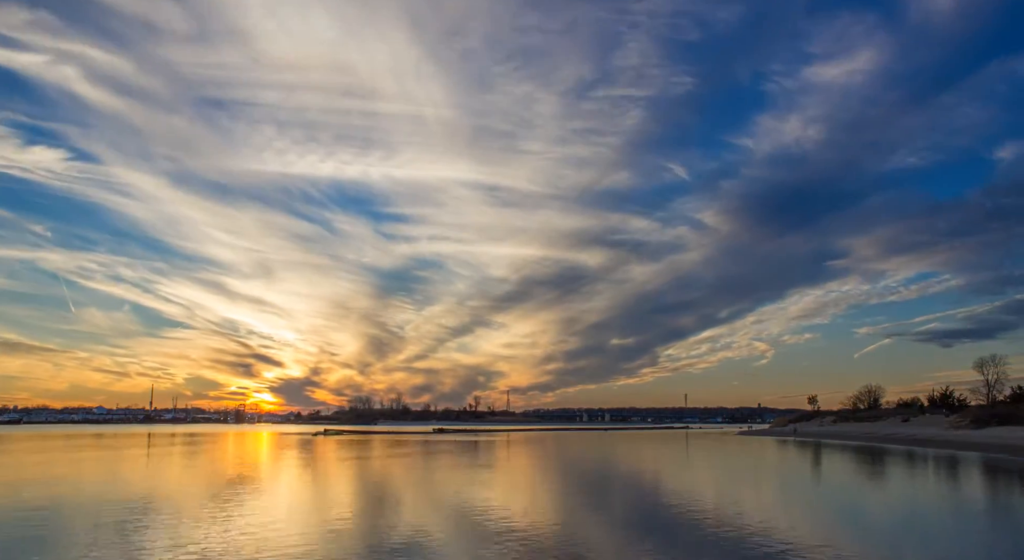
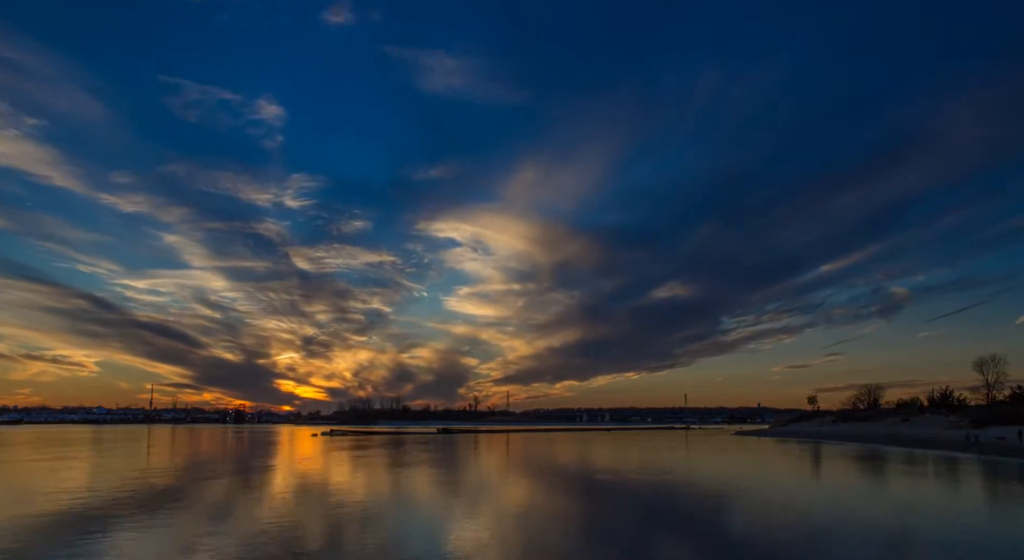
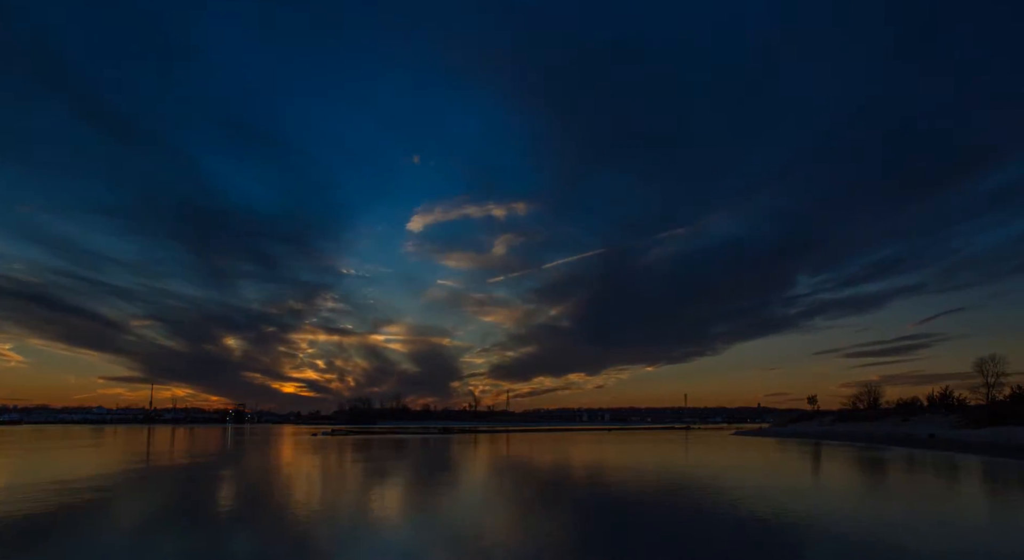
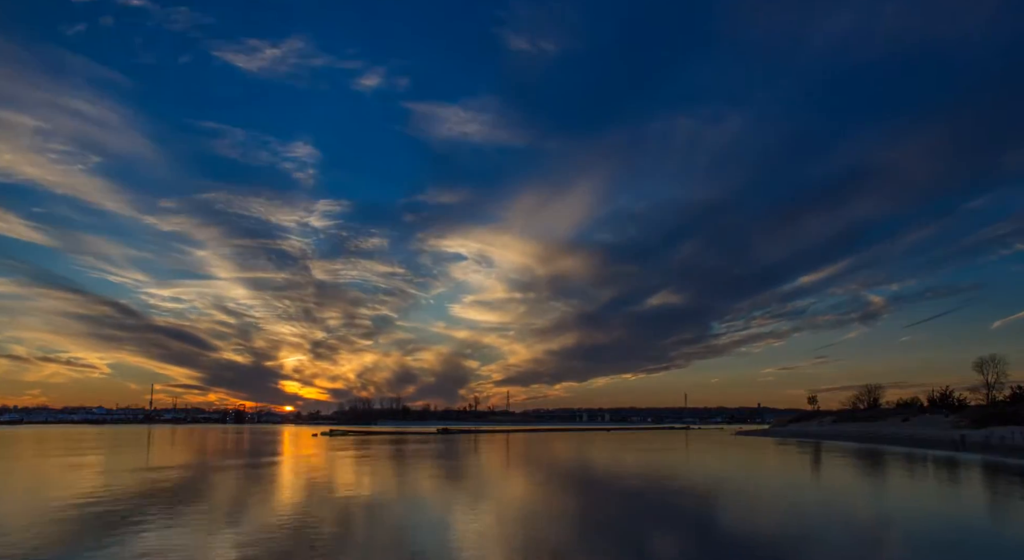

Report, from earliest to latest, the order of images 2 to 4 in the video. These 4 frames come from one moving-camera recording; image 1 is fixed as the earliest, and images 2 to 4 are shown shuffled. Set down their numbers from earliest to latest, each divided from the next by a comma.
4, 2, 3
